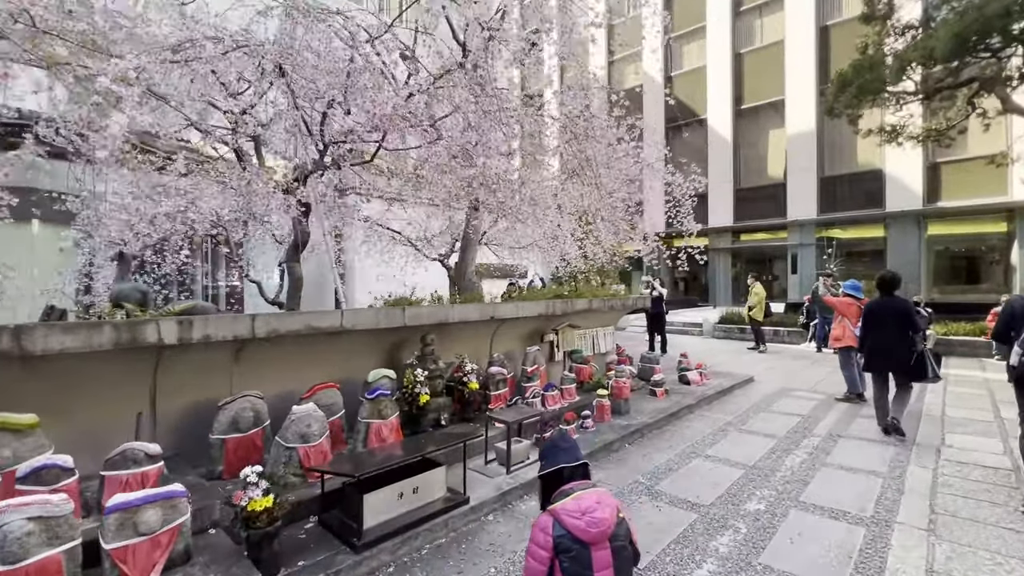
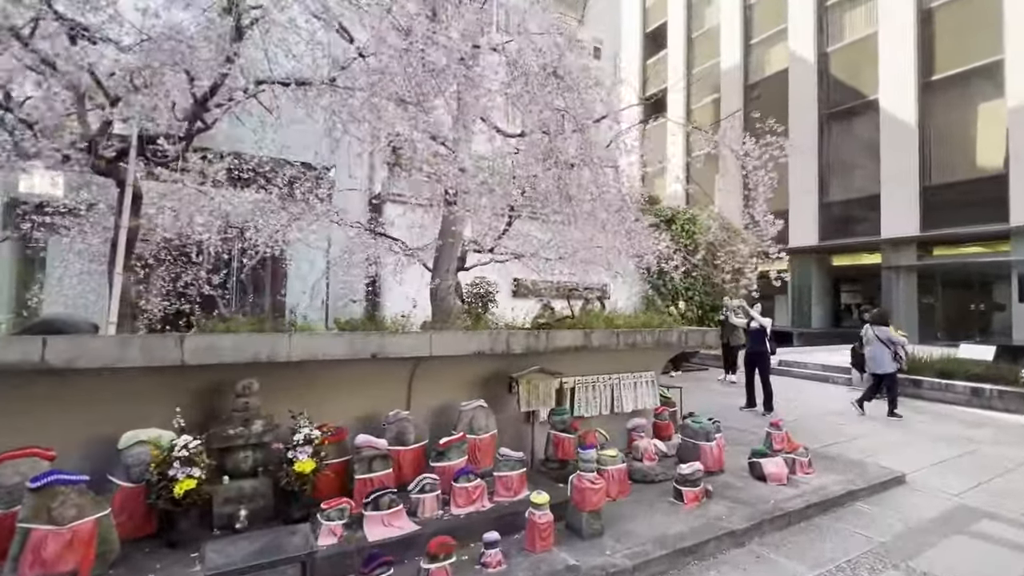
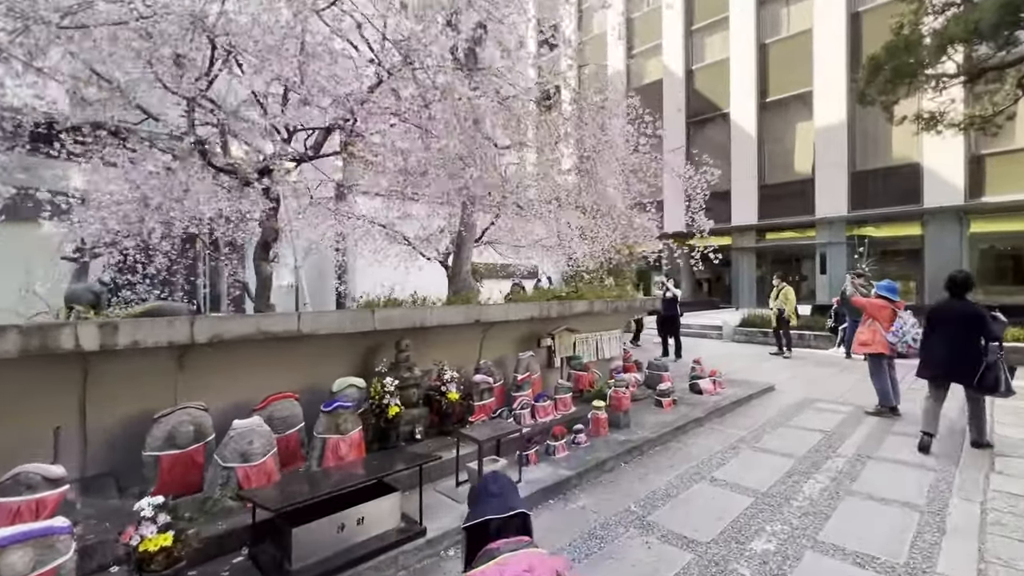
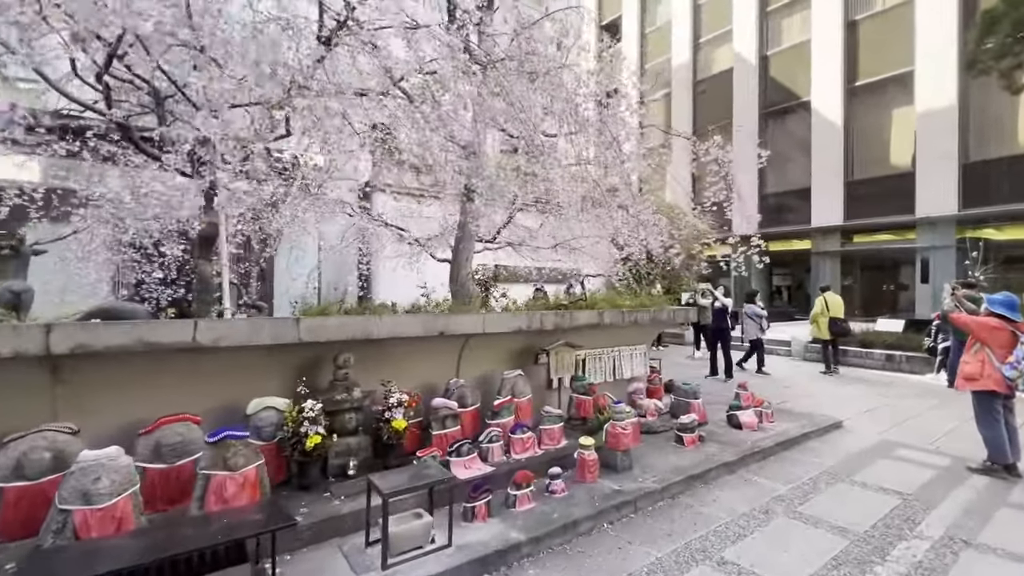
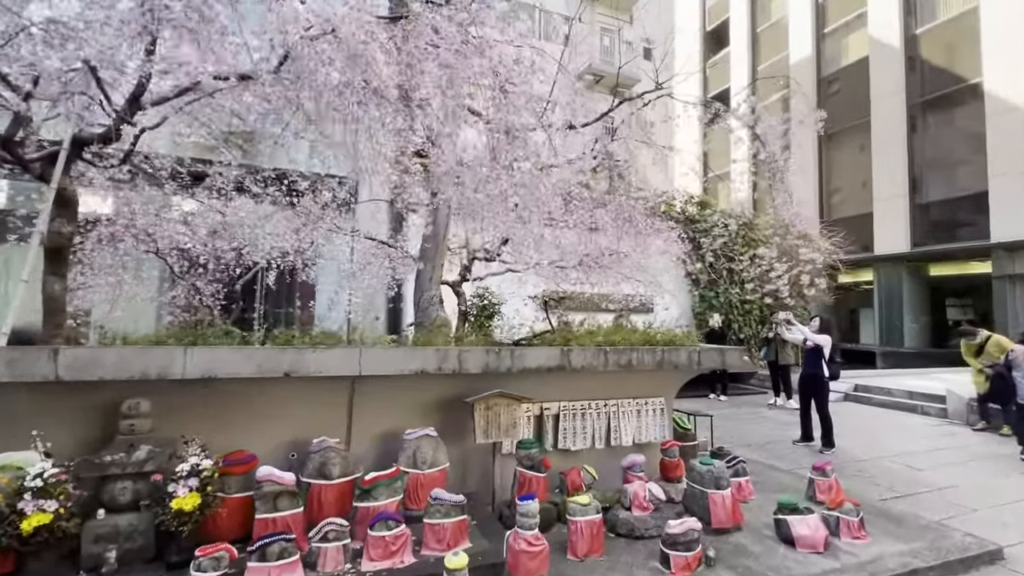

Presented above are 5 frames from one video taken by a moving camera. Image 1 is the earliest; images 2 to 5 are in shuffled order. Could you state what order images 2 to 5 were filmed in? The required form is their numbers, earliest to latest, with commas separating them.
3, 4, 2, 5
